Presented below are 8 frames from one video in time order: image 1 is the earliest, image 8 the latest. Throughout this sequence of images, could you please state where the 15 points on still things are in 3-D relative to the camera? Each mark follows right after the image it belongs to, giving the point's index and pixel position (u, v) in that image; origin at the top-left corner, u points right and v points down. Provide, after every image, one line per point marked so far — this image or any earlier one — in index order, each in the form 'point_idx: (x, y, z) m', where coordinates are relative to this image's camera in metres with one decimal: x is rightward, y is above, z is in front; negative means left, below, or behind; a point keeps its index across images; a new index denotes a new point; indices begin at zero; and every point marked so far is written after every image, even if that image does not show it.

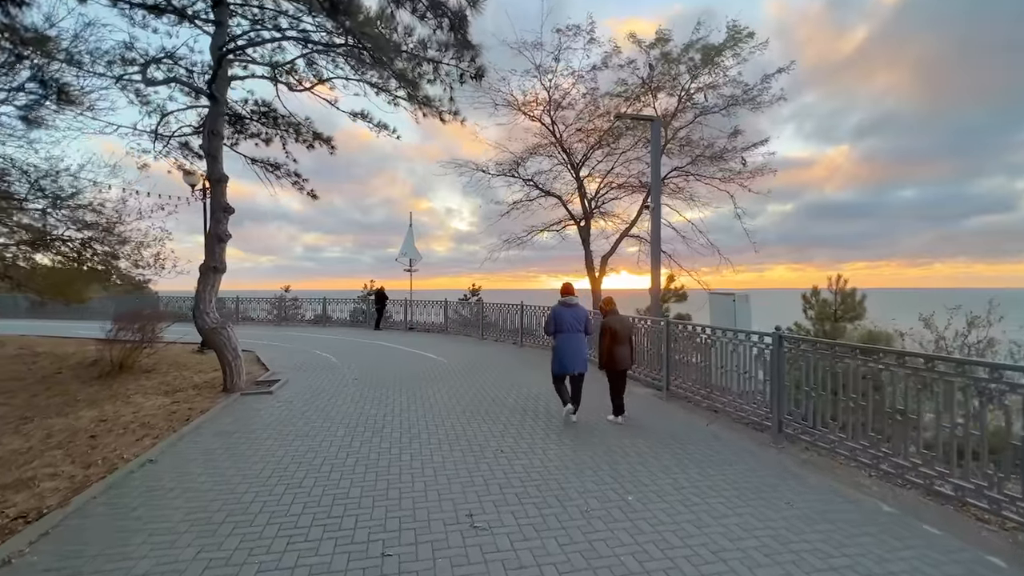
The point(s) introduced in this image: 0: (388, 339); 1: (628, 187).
0: (-5.2, -2.1, +19.8) m
1: (+4.4, +3.8, +18.0) m
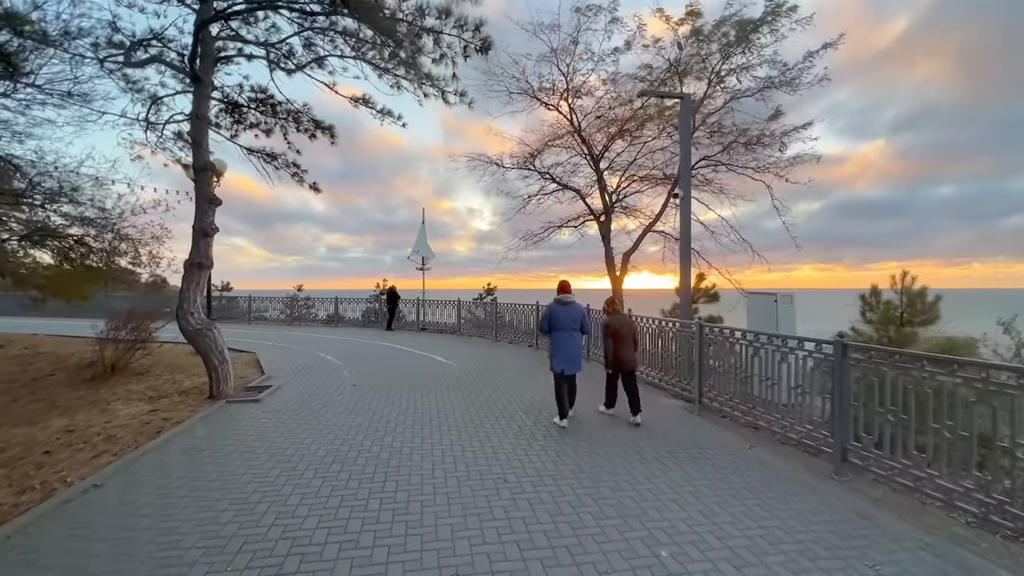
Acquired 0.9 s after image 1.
0: (-4.6, -2.1, +19.1) m
1: (+5.0, +3.9, +16.8) m
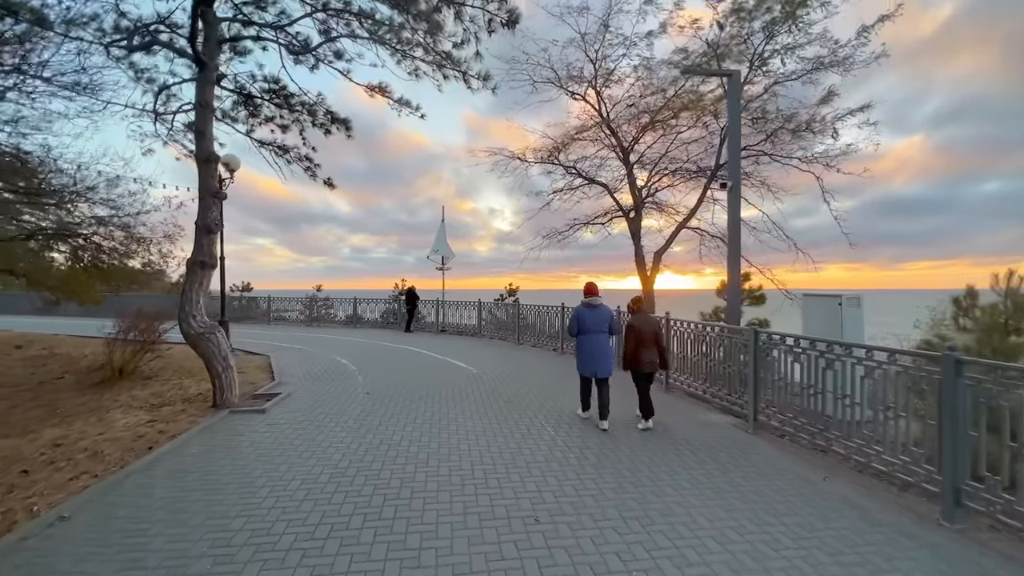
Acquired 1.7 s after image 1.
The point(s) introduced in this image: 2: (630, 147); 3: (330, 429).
0: (-3.7, -2.1, +18.4) m
1: (+5.8, +3.8, +15.8) m
2: (+3.9, +4.7, +15.7) m
3: (-2.7, -2.1, +6.9) m
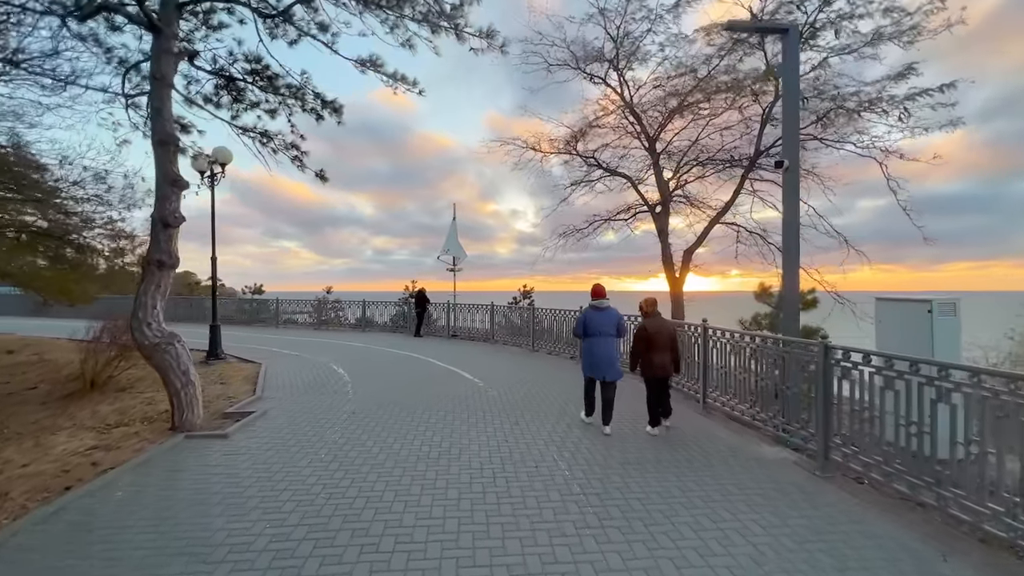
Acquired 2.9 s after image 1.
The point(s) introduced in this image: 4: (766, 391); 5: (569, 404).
0: (-3.1, -2.2, +17.2) m
1: (+6.2, +3.8, +14.2) m
2: (+4.4, +4.6, +14.2) m
3: (-2.6, -2.1, +5.7) m
4: (+3.7, -1.5, +6.8) m
5: (+1.1, -2.3, +9.4) m
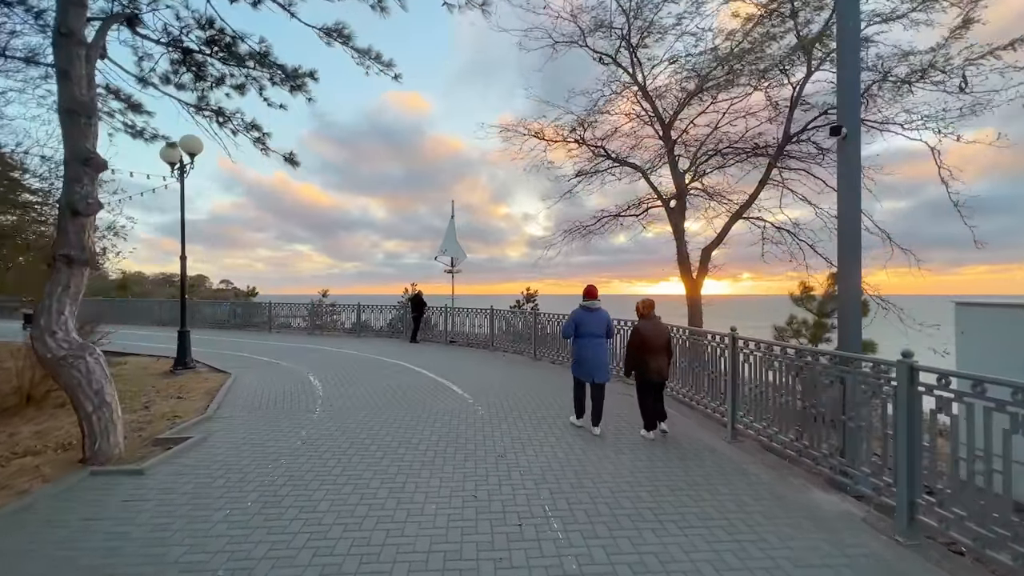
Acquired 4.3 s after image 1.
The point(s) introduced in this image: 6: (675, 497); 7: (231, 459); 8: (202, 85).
0: (-3.1, -2.3, +16.0) m
1: (+6.2, +3.7, +12.8) m
2: (+4.3, +4.6, +12.9) m
3: (-2.8, -2.1, +4.4) m
4: (+3.5, -1.5, +5.4) m
5: (+1.0, -2.3, +8.1) m
6: (+1.7, -2.2, +4.9) m
7: (-3.4, -2.1, +5.8) m
8: (-6.1, +3.9, +9.3) m
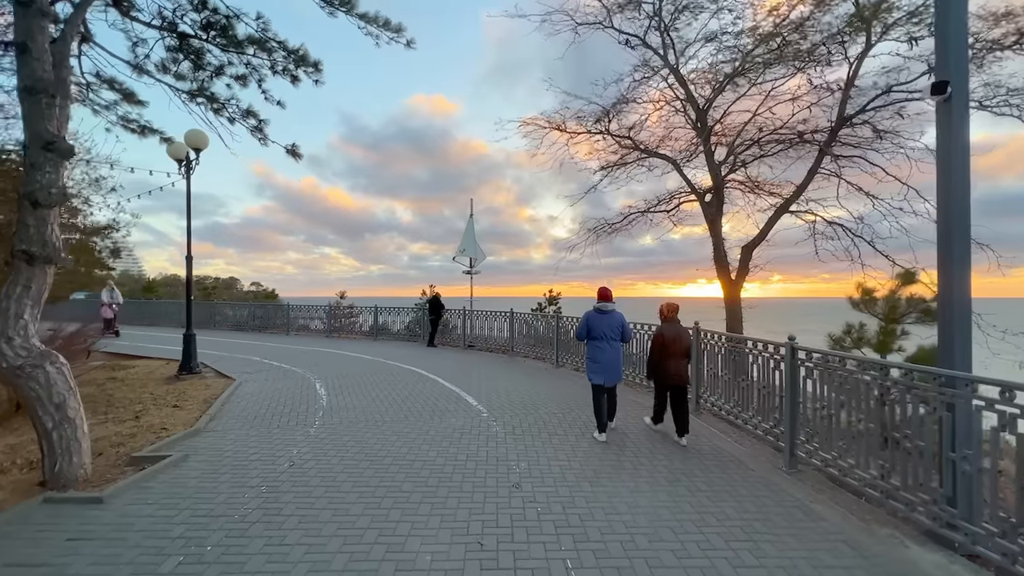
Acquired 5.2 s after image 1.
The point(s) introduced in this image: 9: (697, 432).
0: (-2.4, -2.3, +15.2) m
1: (+6.7, +3.6, +11.6) m
2: (+4.8, +4.5, +11.8) m
3: (-2.7, -2.1, +3.7) m
4: (+3.6, -1.5, +4.3) m
5: (+1.3, -2.3, +7.1) m
6: (+1.8, -2.2, +3.9) m
7: (-3.2, -2.1, +5.1) m
8: (-5.7, +3.9, +8.8) m
9: (+2.9, -2.2, +7.3) m
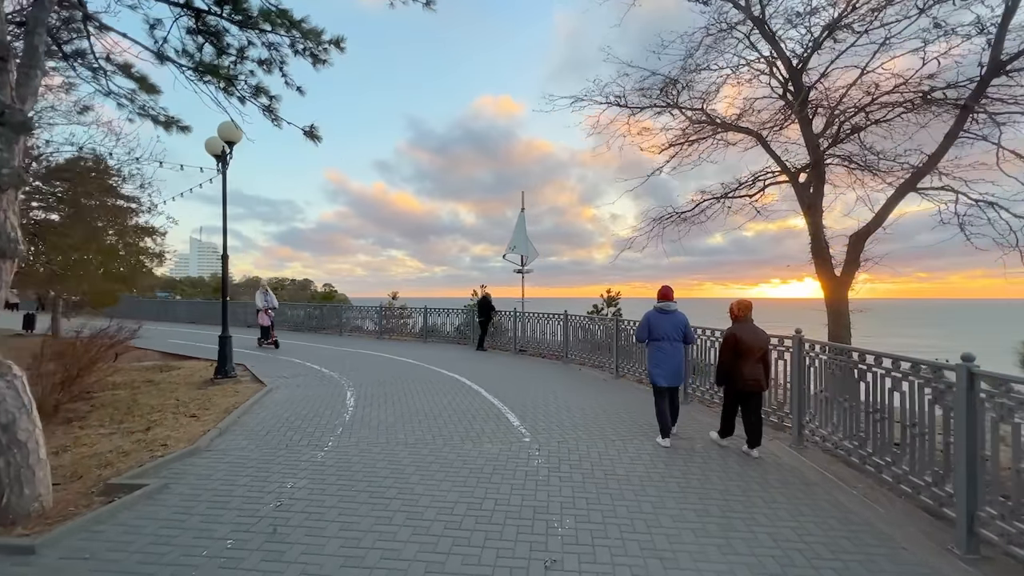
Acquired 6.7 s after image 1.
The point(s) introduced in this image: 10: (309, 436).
0: (-0.8, -2.3, +14.0) m
1: (+7.8, +3.7, +9.3) m
2: (+5.9, +4.5, +9.7) m
3: (-2.6, -2.1, +2.6) m
4: (+3.8, -1.5, +2.5) m
5: (+1.8, -2.3, +5.5) m
6: (+2.0, -2.2, +2.3) m
7: (-2.9, -2.1, +4.1) m
8: (-4.9, +3.9, +8.1) m
9: (+3.4, -2.2, +5.5) m
10: (-2.9, -2.1, +6.7) m
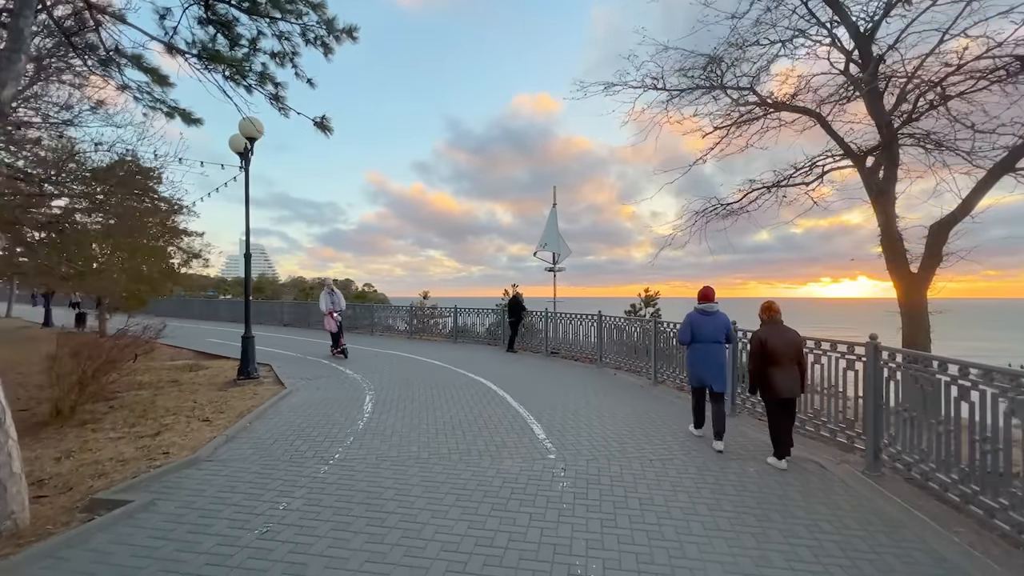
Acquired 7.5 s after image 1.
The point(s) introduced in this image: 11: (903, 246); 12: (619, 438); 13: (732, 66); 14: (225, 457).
0: (0.0, -2.3, +13.4) m
1: (+8.3, +3.7, +8.0) m
2: (+6.5, +4.6, +8.5) m
3: (-2.6, -2.1, +2.1) m
4: (+3.7, -1.5, +1.5) m
5: (+2.0, -2.3, +4.7) m
6: (+1.9, -2.2, +1.5) m
7: (-2.8, -2.1, +3.6) m
8: (-4.5, +3.9, +7.7) m
9: (+3.6, -2.2, +4.6) m
10: (-2.5, -2.1, +6.2) m
11: (+6.9, +0.8, +8.3) m
12: (+1.6, -2.3, +6.8) m
13: (+4.6, +4.6, +9.8) m
14: (-3.5, -2.1, +5.8) m
